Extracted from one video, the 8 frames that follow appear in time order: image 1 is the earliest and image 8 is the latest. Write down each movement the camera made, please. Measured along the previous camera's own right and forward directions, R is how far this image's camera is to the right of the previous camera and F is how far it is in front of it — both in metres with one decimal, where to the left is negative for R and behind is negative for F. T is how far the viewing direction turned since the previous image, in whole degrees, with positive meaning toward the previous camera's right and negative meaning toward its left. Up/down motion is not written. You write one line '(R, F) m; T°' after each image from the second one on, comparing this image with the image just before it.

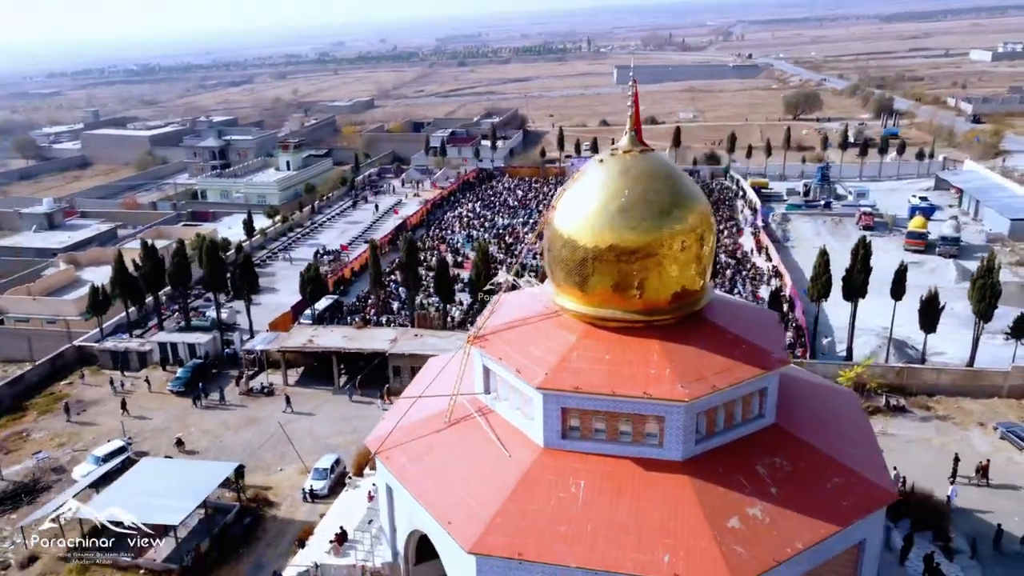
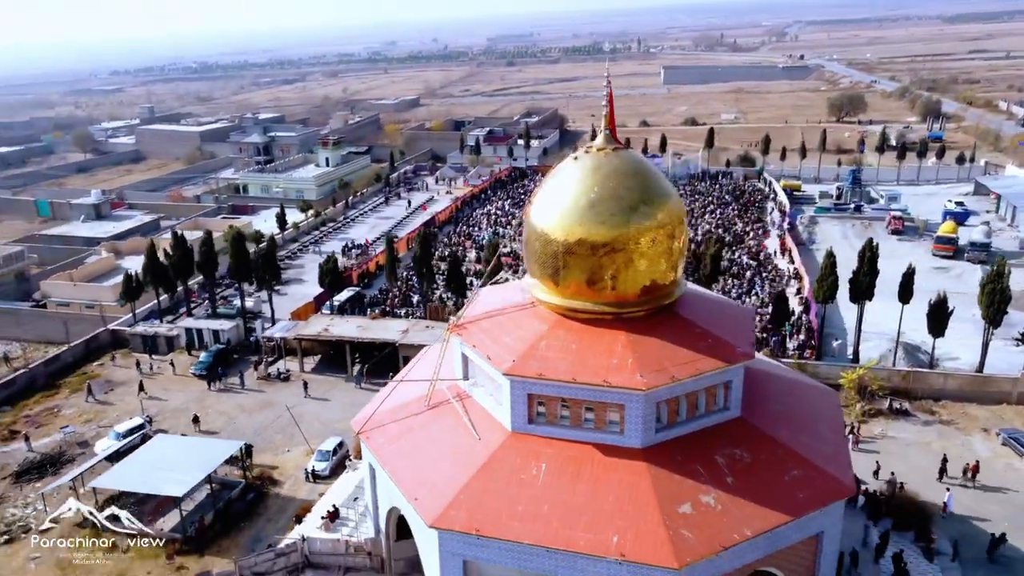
(+1.4, -0.6) m; -3°
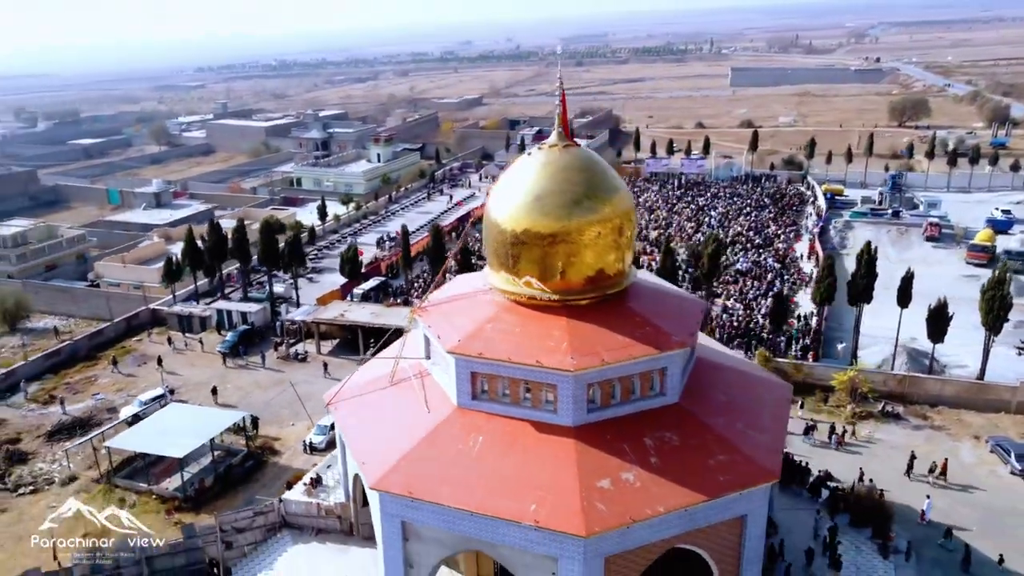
(+2.4, -1.0) m; -5°
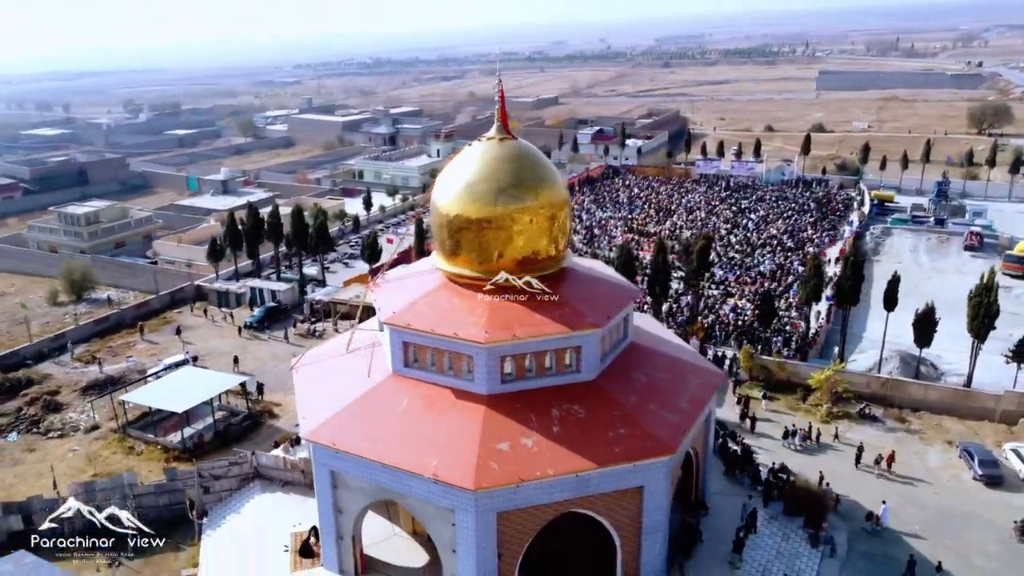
(+3.4, -1.3) m; -6°
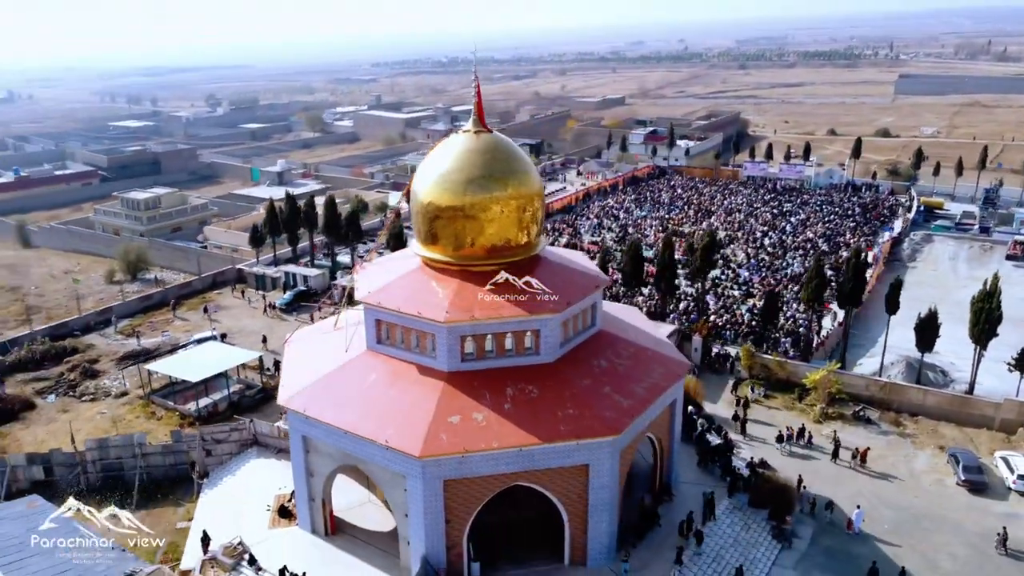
(+2.4, -0.8) m; -5°
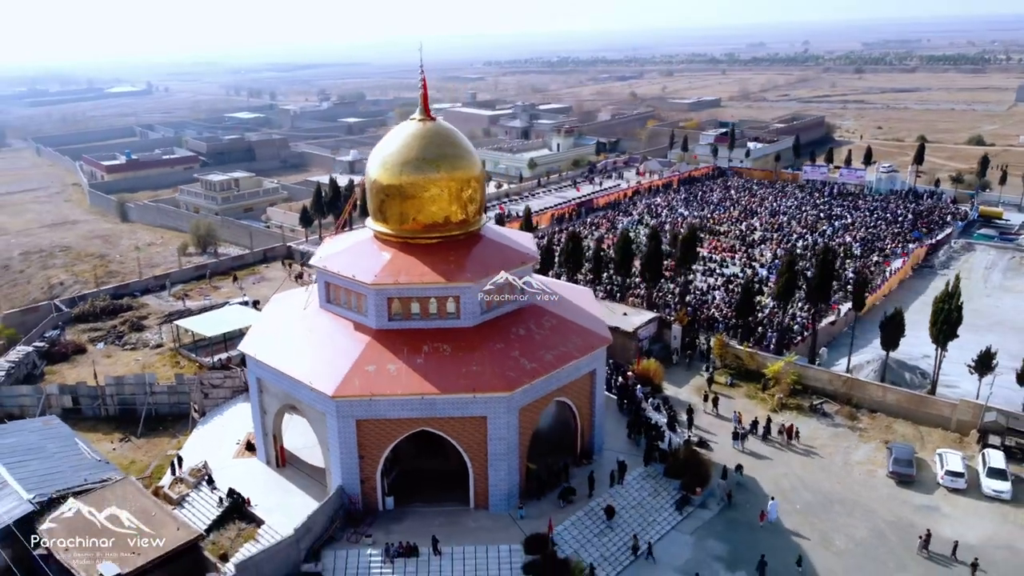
(+4.6, -1.8) m; -8°
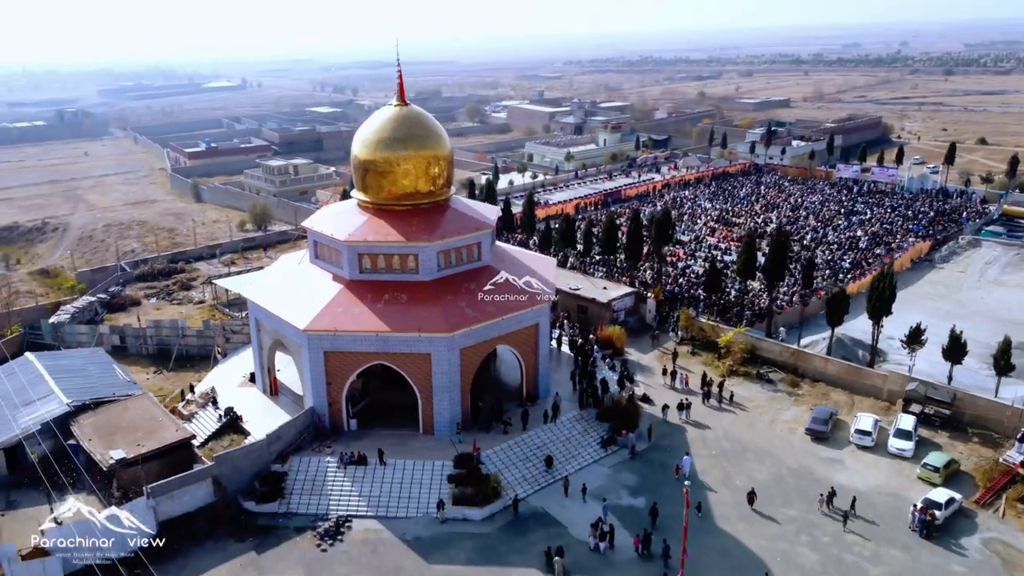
(+3.9, -3.3) m; -6°
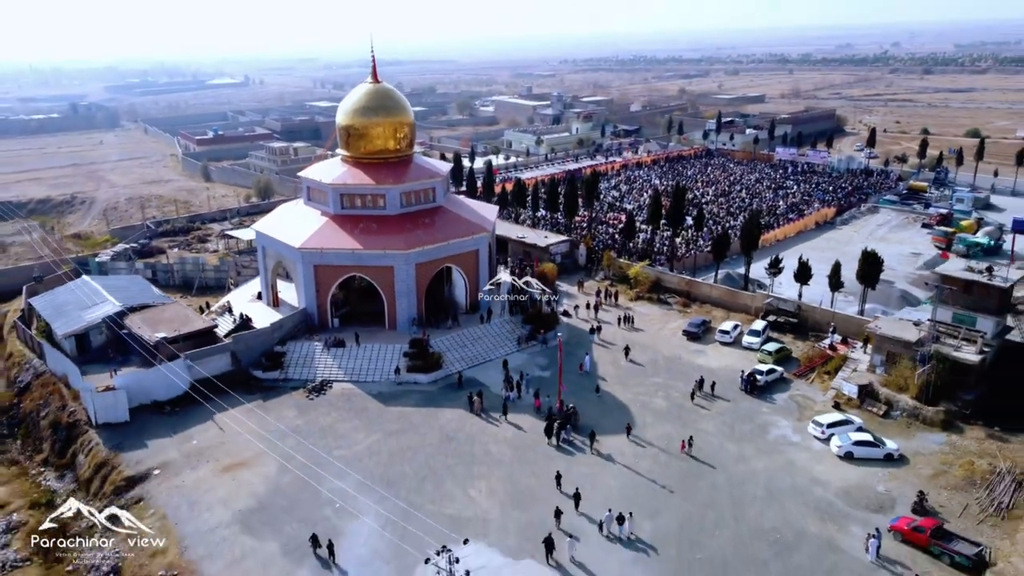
(+2.2, -7.7) m; 0°
